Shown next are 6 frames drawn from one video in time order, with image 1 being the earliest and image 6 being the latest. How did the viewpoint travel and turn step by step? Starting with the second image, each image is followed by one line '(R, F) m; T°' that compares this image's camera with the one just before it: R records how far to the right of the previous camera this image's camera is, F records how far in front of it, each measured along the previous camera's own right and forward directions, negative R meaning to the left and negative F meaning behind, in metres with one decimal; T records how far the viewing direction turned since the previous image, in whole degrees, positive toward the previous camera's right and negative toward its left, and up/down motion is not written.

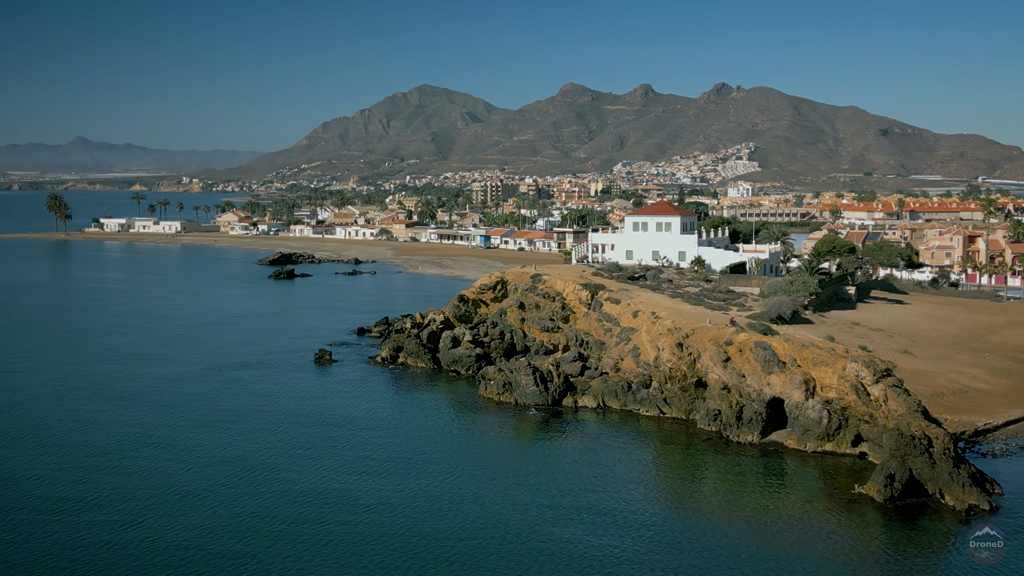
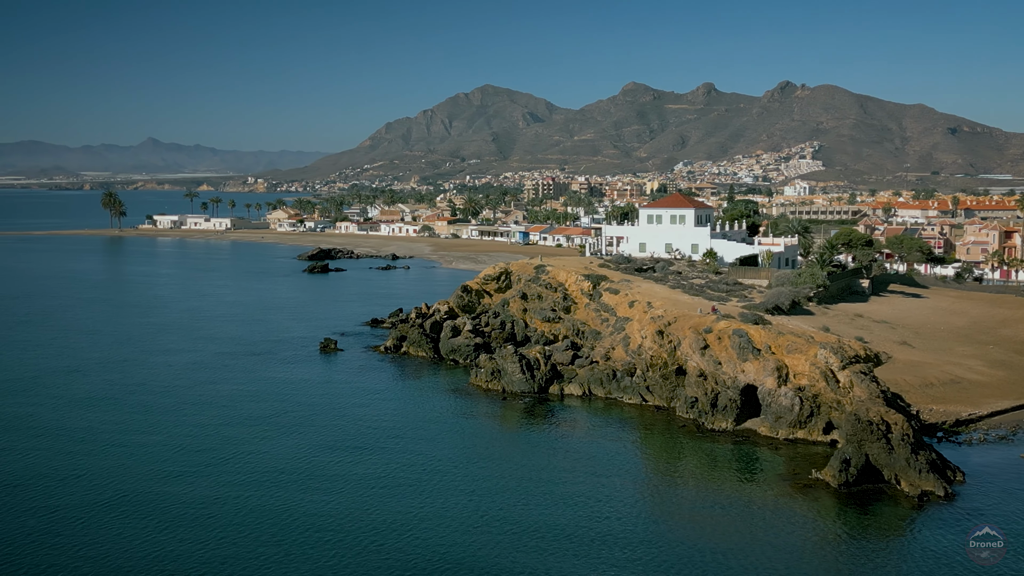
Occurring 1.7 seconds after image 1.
(+2.3, -0.1) m; -2°
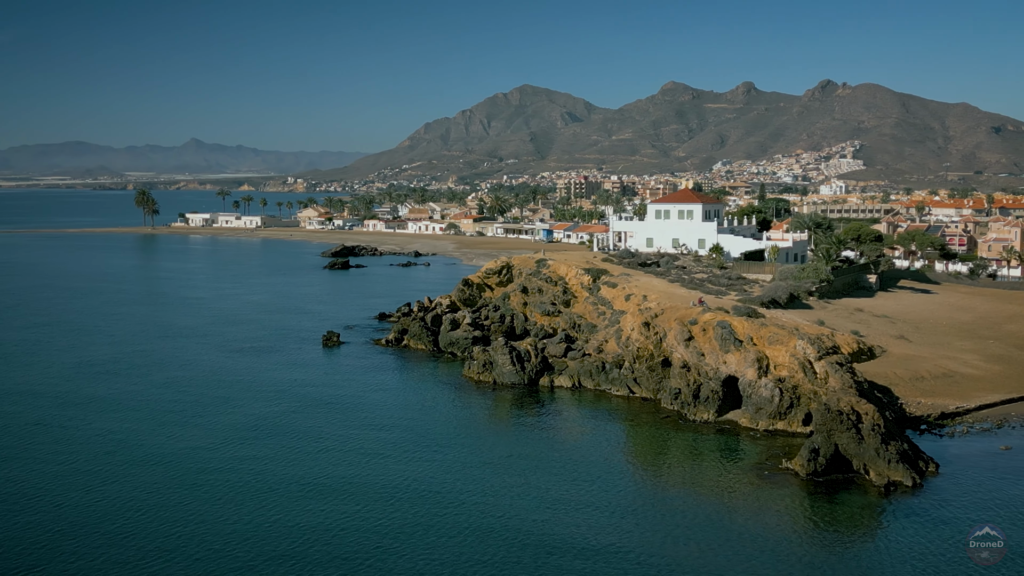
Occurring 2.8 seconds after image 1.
(+1.5, -0.1) m; -1°
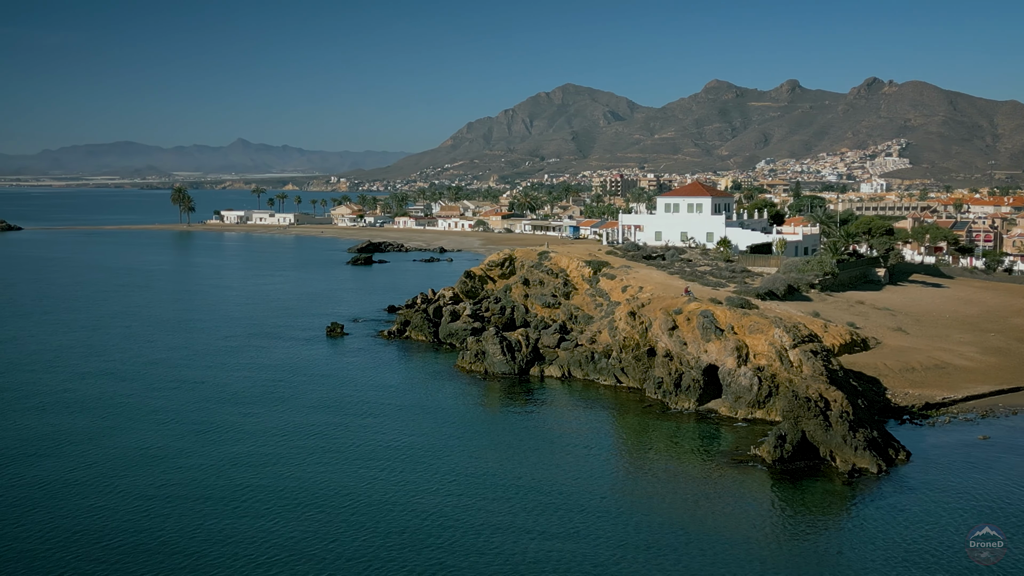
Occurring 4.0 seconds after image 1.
(+1.6, -0.2) m; -2°
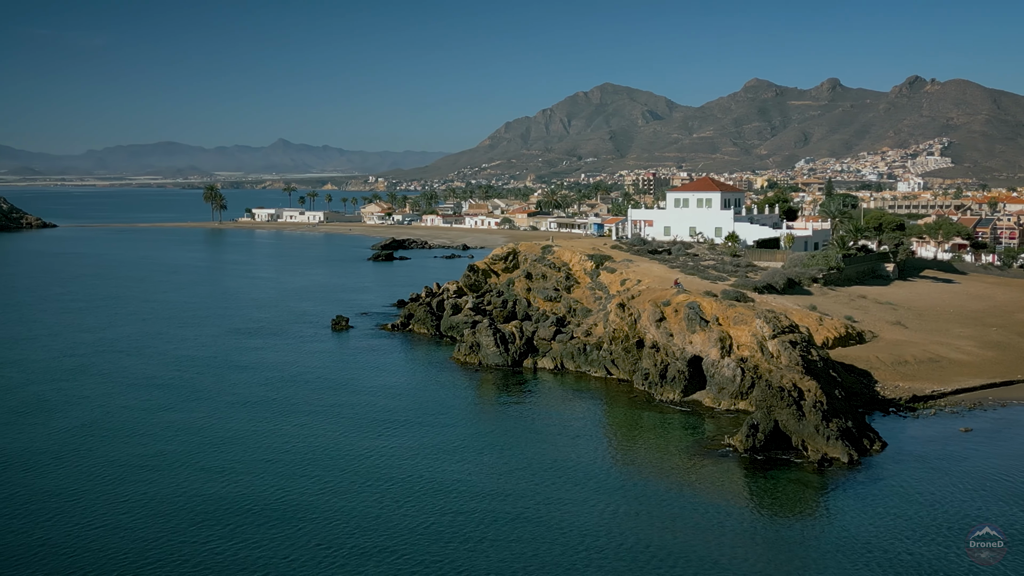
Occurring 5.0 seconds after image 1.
(+1.3, -0.2) m; -1°
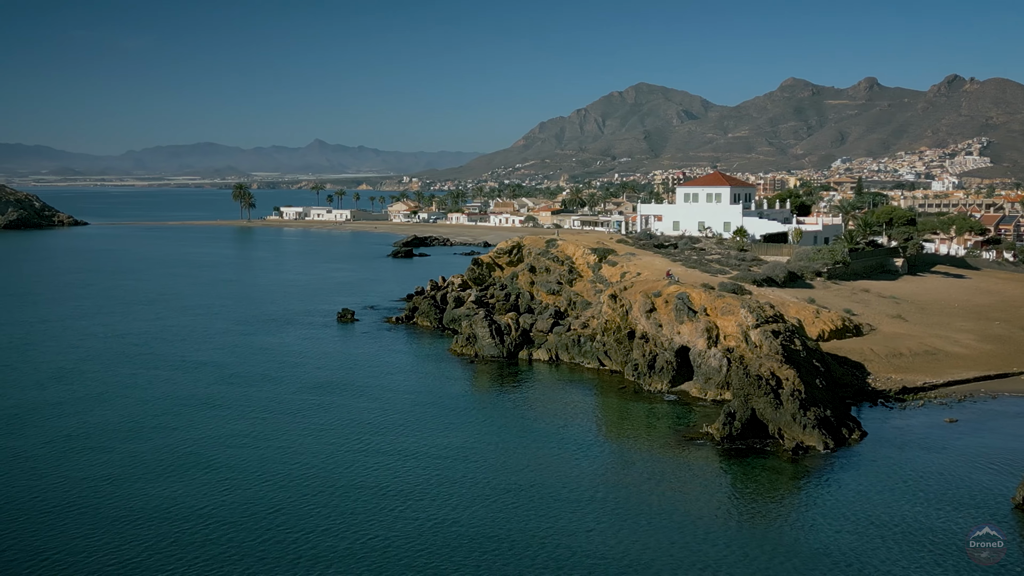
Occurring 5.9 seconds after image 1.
(+1.2, -0.2) m; -1°
